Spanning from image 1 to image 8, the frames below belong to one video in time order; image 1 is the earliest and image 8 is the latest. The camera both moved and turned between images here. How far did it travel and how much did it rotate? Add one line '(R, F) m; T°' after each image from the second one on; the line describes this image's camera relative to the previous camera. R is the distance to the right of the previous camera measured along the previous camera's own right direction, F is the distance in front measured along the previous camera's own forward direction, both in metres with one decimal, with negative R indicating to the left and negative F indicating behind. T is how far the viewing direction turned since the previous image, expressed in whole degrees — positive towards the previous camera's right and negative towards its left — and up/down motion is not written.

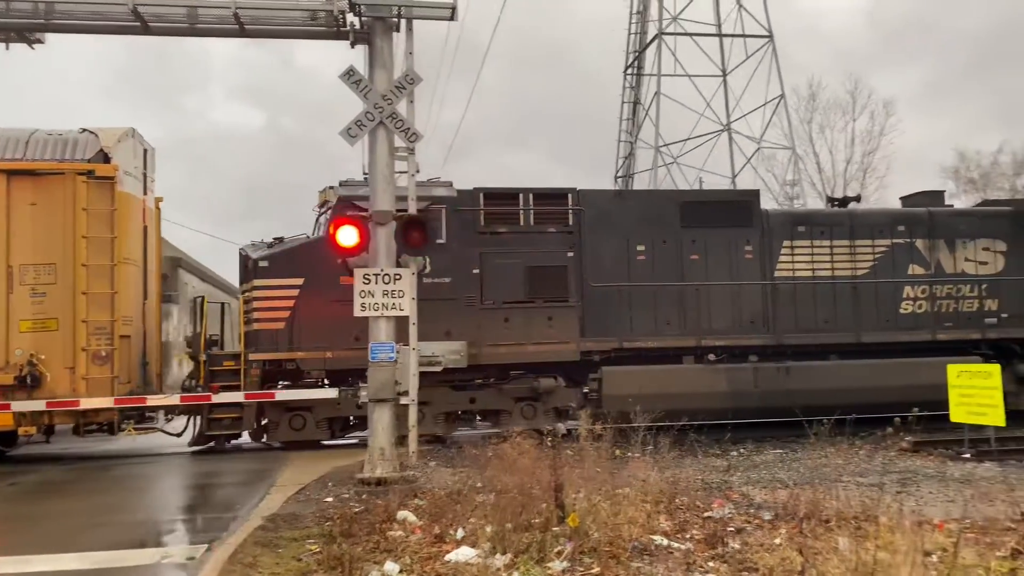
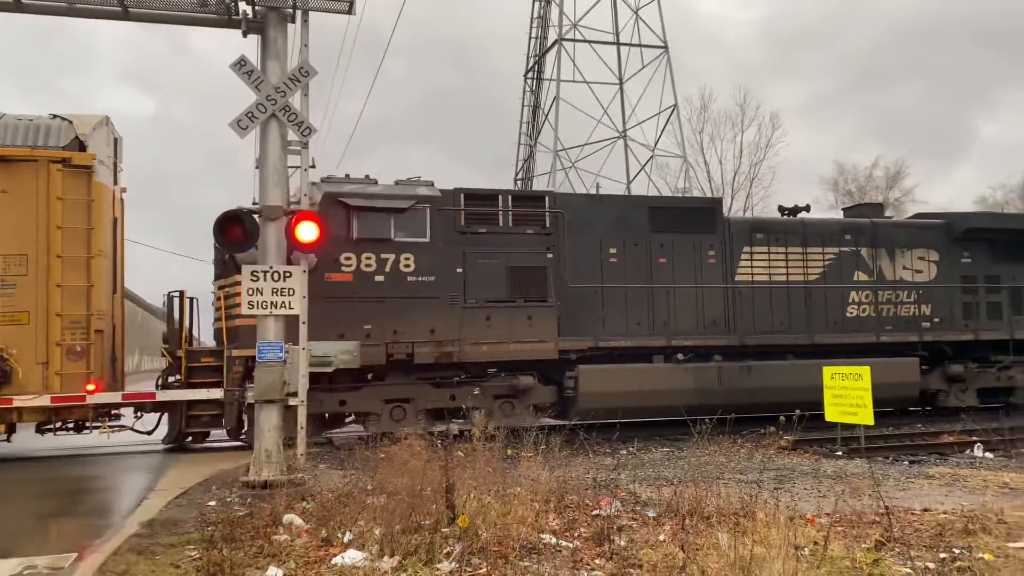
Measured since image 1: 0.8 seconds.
(+0.4, 0.0) m; +5°
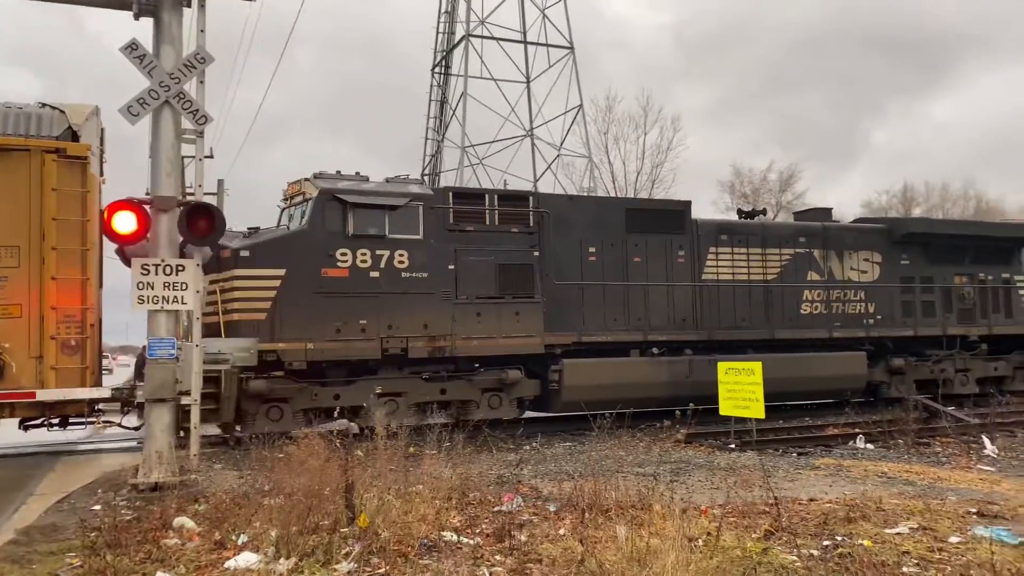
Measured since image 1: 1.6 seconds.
(+0.3, 0.0) m; +5°
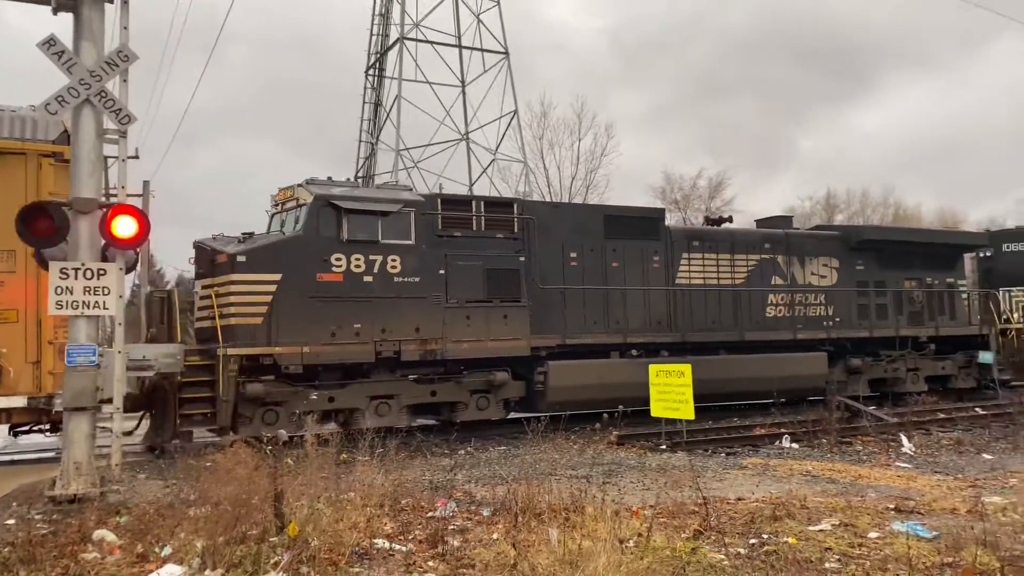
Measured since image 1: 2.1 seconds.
(+0.2, 0.0) m; +3°
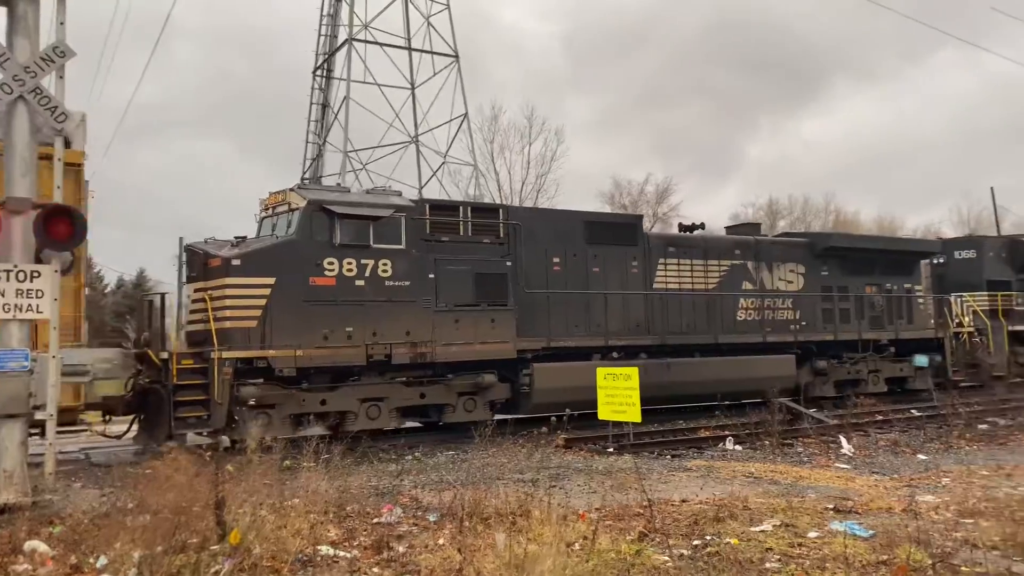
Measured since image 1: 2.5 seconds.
(+0.2, 0.0) m; +3°
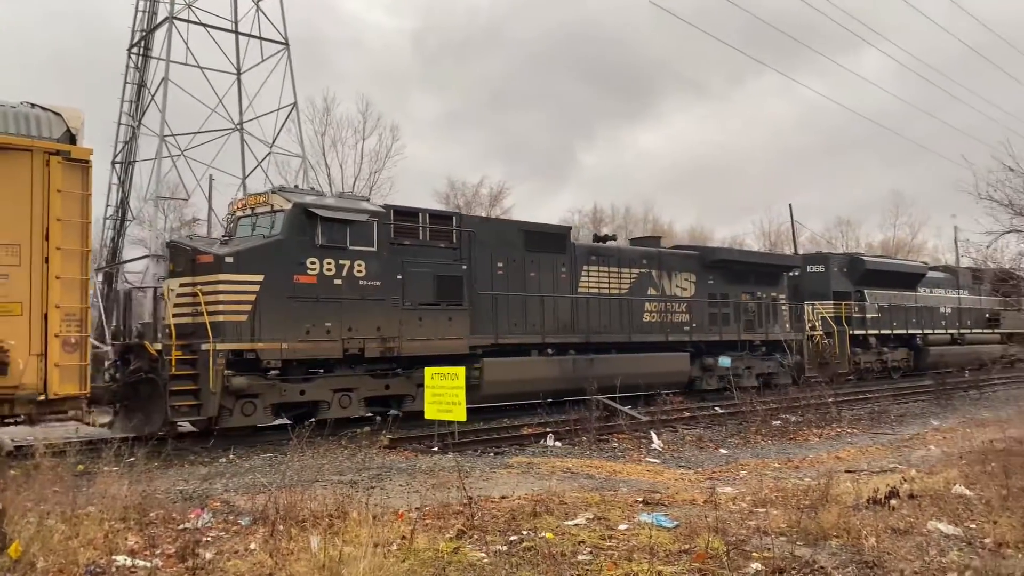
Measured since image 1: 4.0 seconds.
(+0.6, 0.0) m; +9°
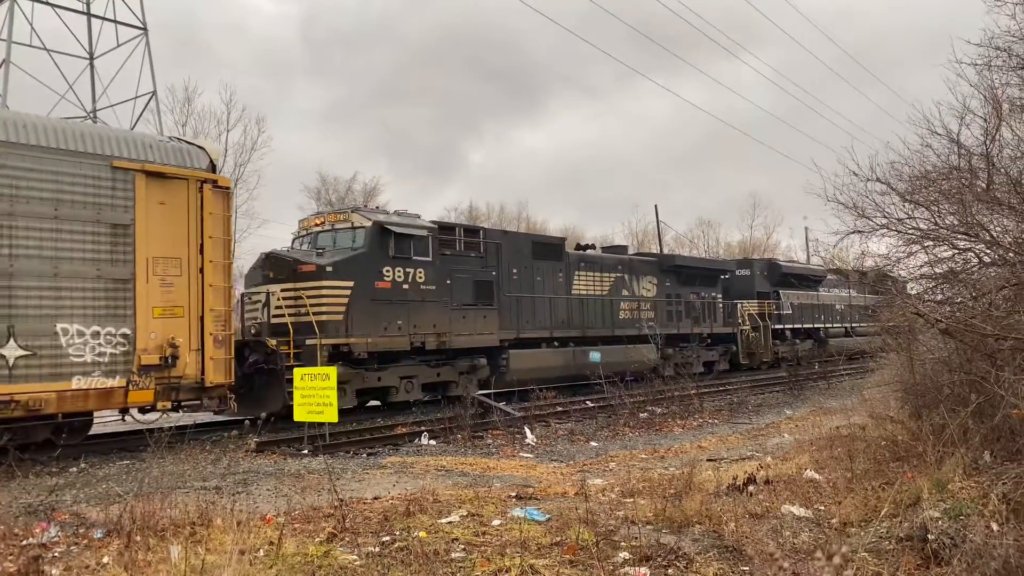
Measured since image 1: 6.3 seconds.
(+0.4, 0.0) m; +7°
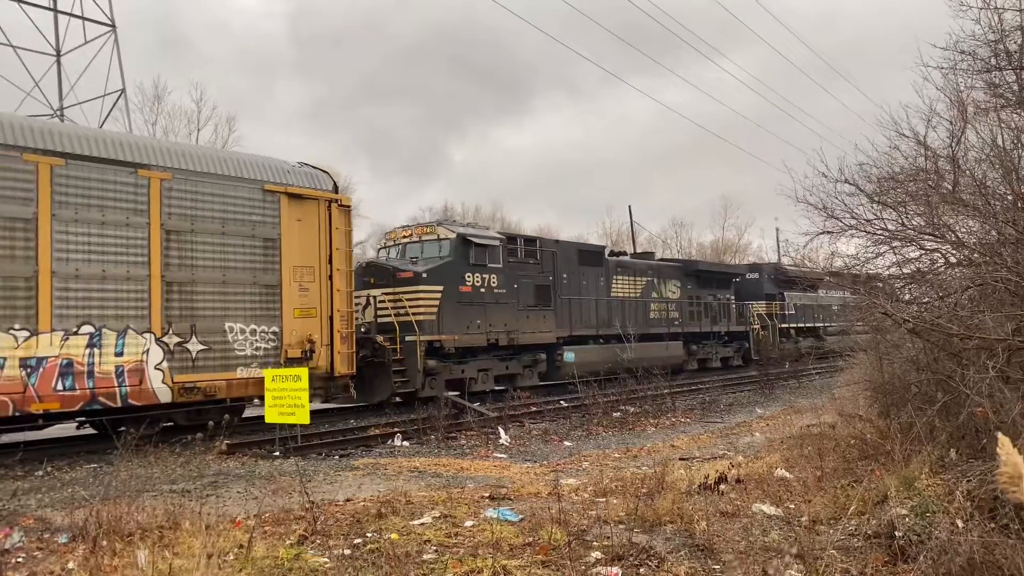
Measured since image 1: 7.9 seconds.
(+0.1, 0.0) m; +1°
